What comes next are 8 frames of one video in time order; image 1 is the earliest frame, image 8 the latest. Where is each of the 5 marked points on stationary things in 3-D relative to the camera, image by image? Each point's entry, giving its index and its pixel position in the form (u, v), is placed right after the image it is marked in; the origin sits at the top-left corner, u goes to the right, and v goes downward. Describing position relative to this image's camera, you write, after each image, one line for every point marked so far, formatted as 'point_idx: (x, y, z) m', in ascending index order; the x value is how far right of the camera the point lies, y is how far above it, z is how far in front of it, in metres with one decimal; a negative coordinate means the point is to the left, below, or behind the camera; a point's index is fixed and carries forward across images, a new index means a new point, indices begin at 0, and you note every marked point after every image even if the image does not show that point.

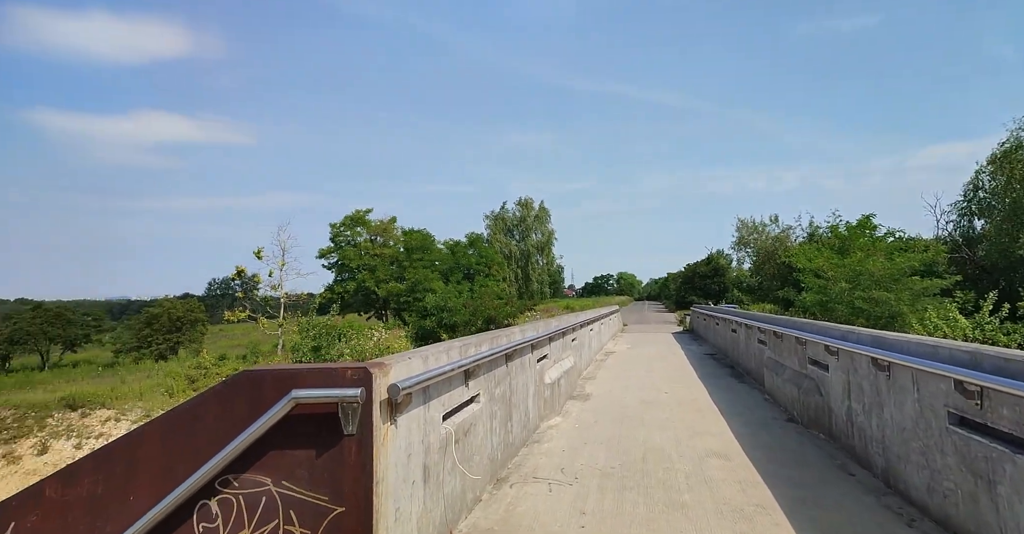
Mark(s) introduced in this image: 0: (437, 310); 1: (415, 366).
0: (-1.3, -0.8, +12.0) m
1: (-0.7, -0.7, +4.8) m
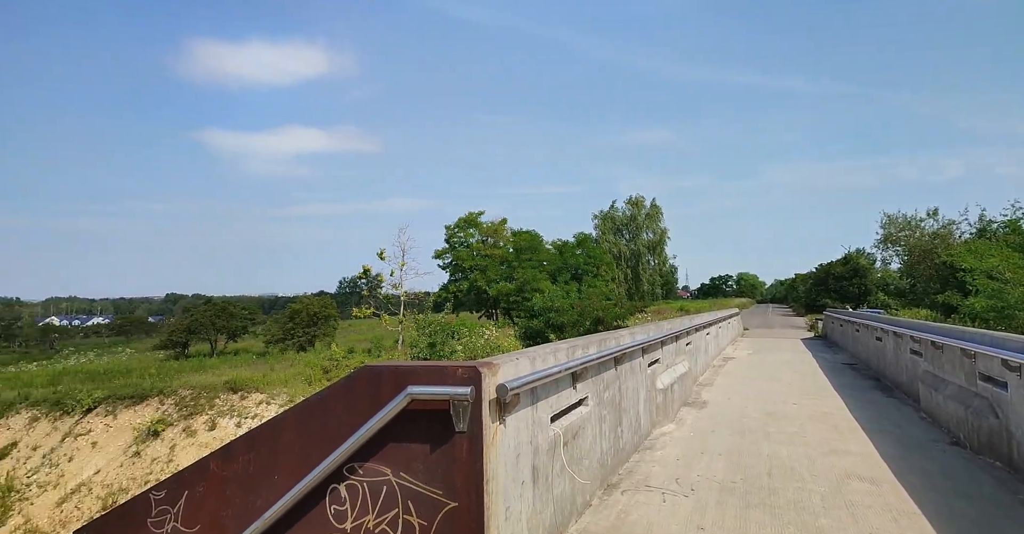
0: (+0.6, -0.8, +11.9) m
1: (+0.1, -0.7, +4.8) m
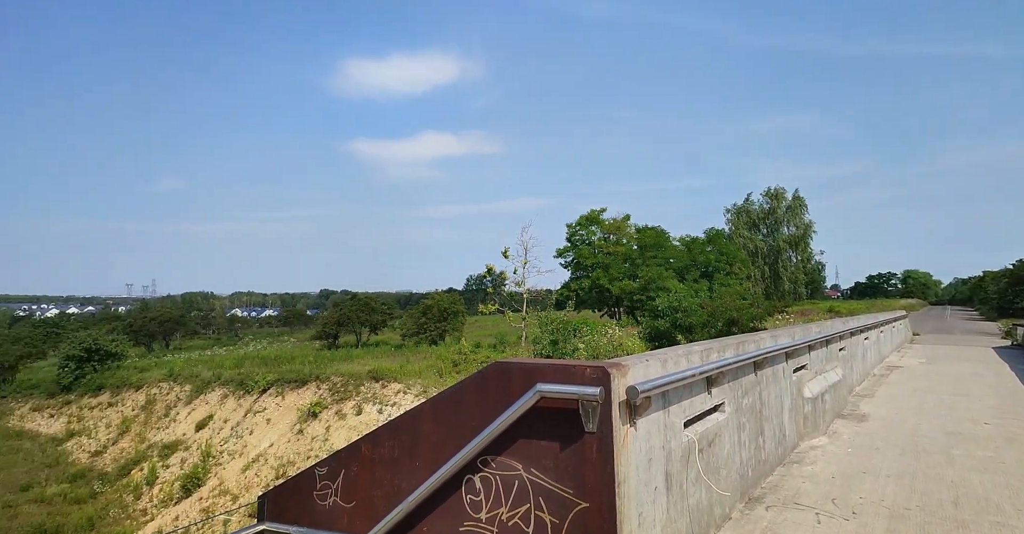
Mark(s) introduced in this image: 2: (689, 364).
0: (+2.6, -0.7, +11.5) m
1: (+0.9, -0.7, +4.5) m
2: (+1.2, -0.7, +5.0) m
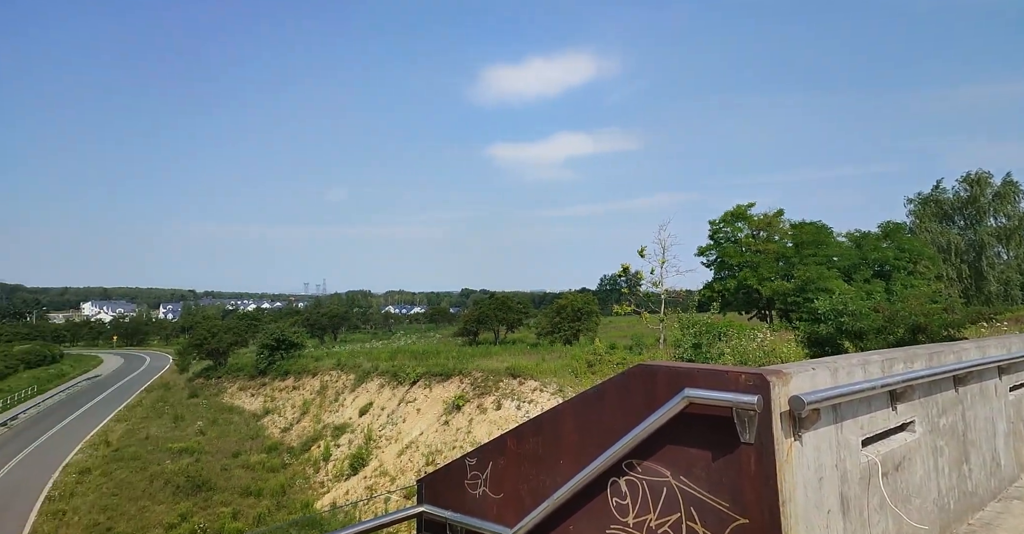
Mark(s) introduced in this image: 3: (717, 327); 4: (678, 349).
0: (+4.8, -0.7, +10.5) m
1: (+1.8, -0.7, +4.0) m
2: (+2.3, -0.7, +4.4) m
3: (+3.9, -1.1, +13.1) m
4: (+3.2, -1.6, +13.3) m
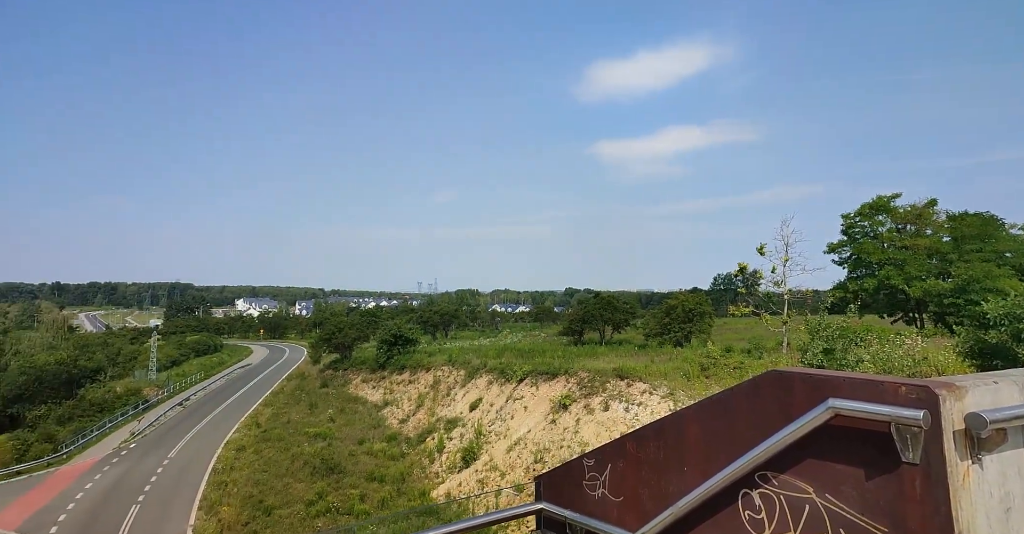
0: (+6.5, -0.7, +9.5) m
1: (+2.6, -0.7, +3.4) m
2: (+3.1, -0.7, +3.8) m
3: (+6.0, -1.1, +12.2) m
4: (+5.3, -1.6, +12.4) m
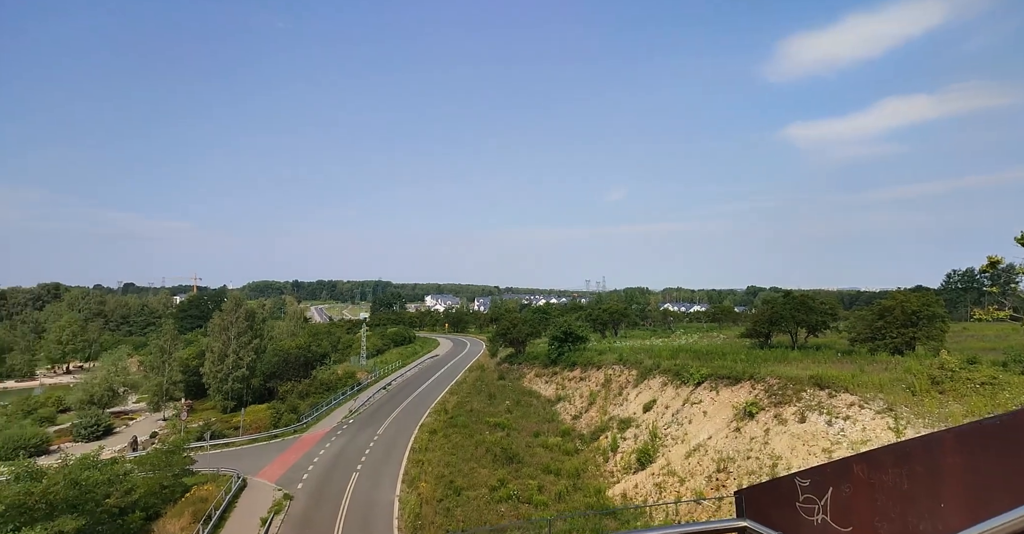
0: (+8.9, -0.6, +6.3) m
1: (+3.7, -0.6, +1.3) m
2: (+4.3, -0.6, +1.6) m
3: (+9.0, -1.0, +9.1) m
4: (+8.4, -1.5, +9.5) m
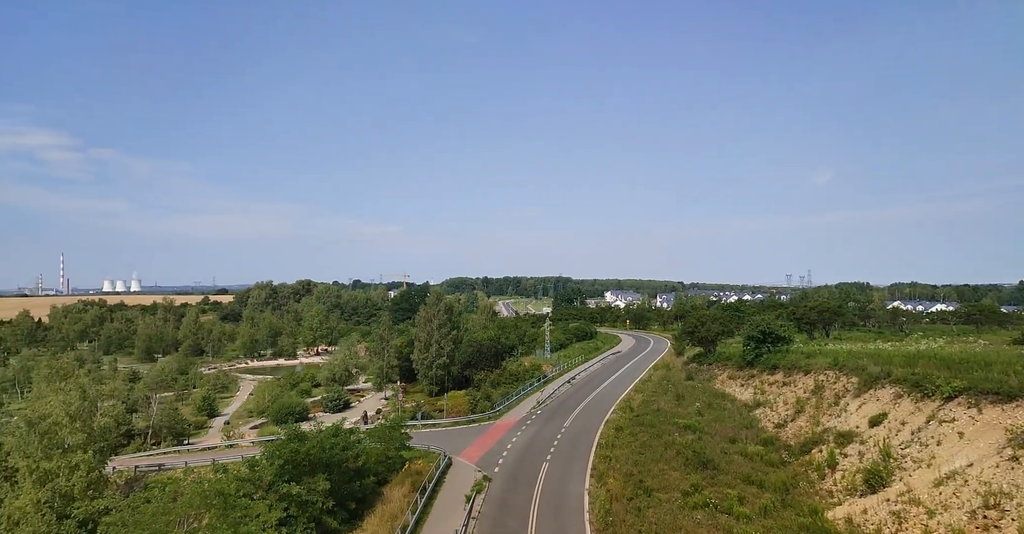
0: (+10.9, -0.5, +1.0) m
1: (+4.7, -0.5, -2.5) m
2: (+5.3, -0.5, -2.4) m
3: (+11.7, -0.9, +3.7) m
4: (+11.3, -1.3, +4.2) m
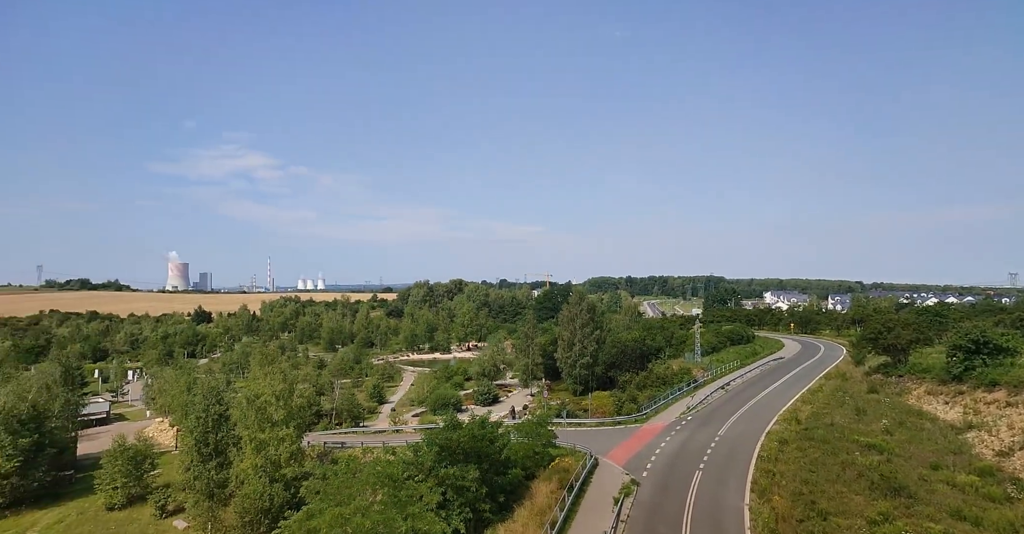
0: (+11.6, -0.2, -5.8) m
1: (+4.7, -0.3, -8.0) m
2: (+5.3, -0.3, -8.0) m
3: (+12.9, -0.6, -3.3) m
4: (+12.5, -1.1, -2.7) m
